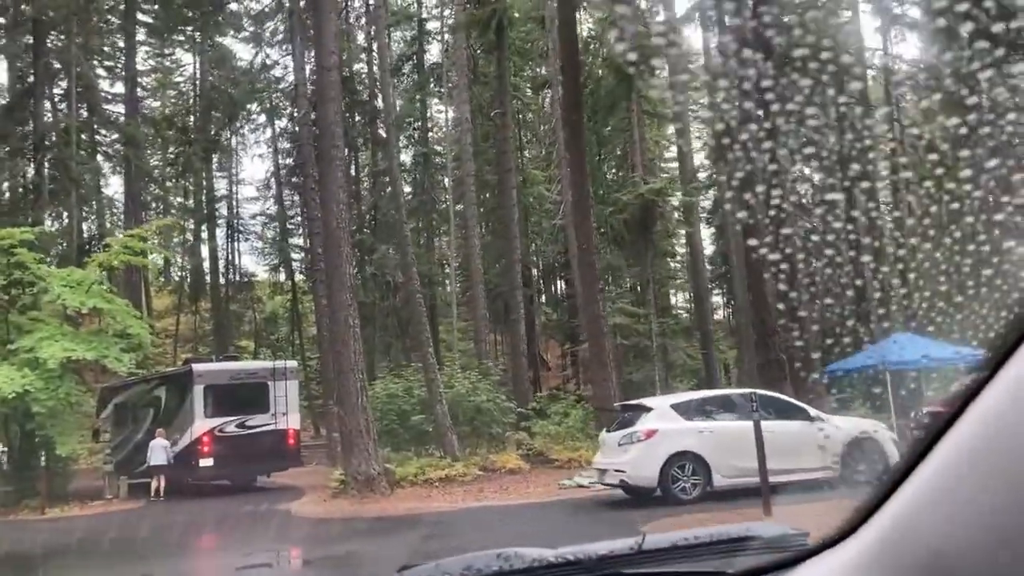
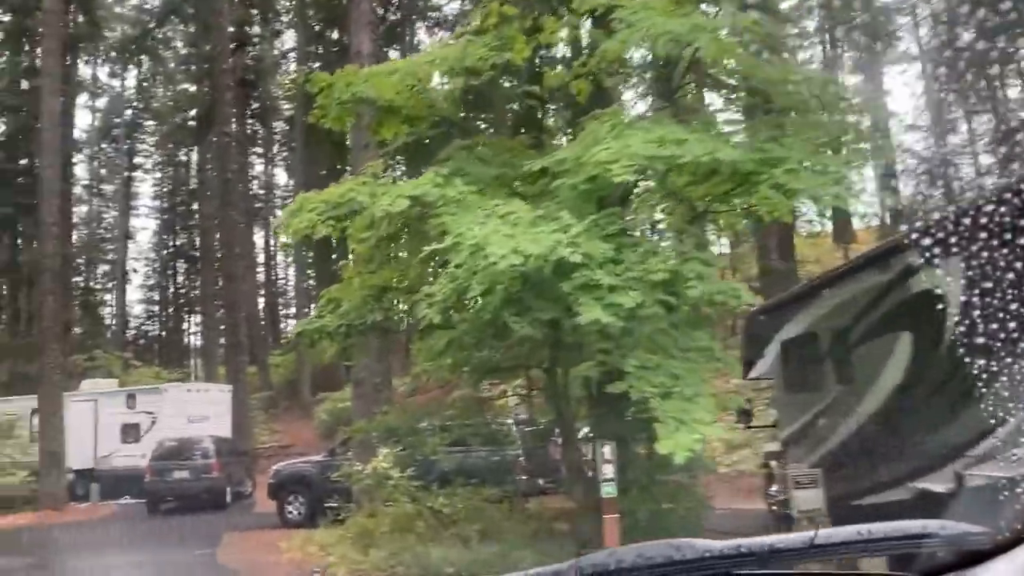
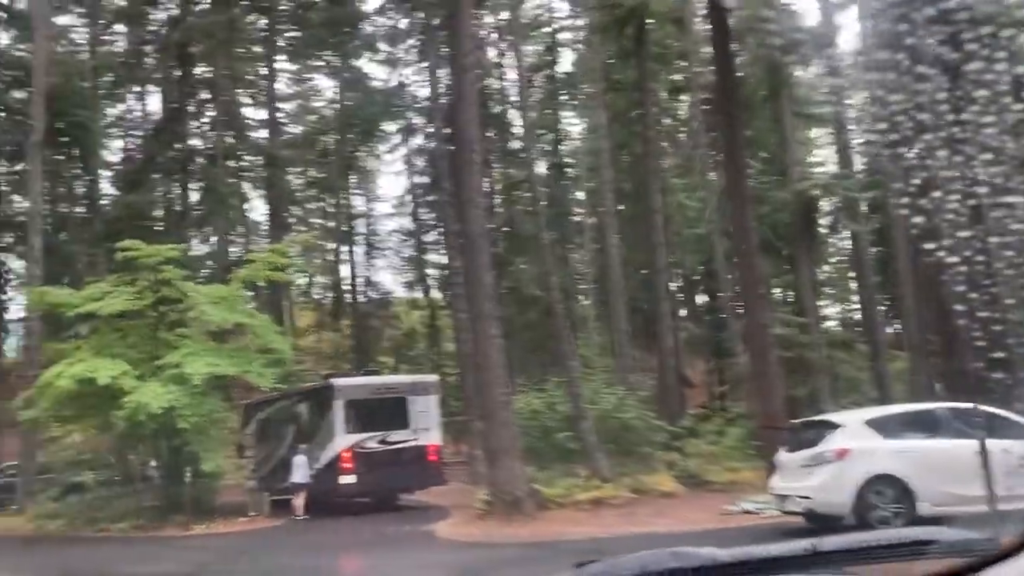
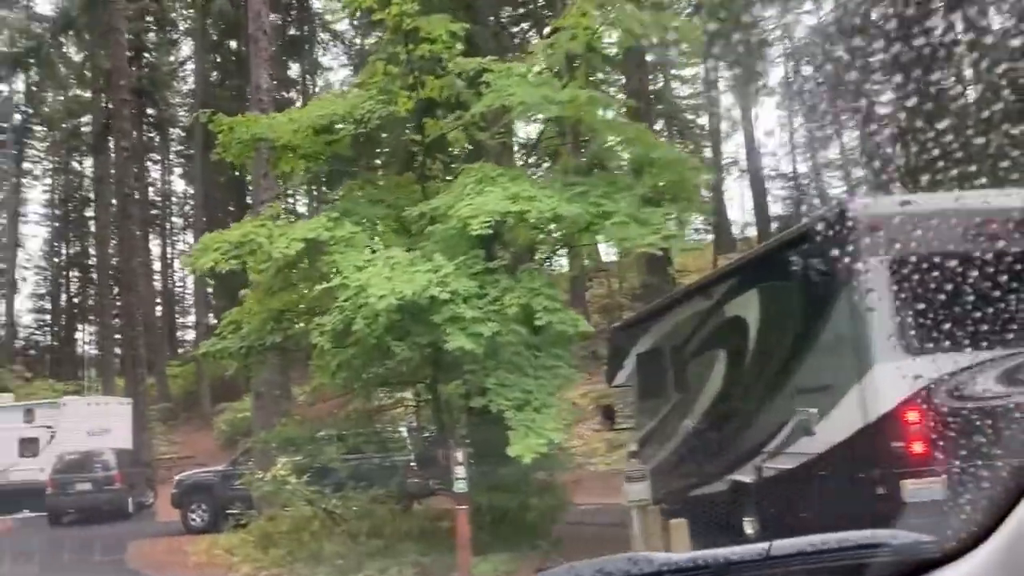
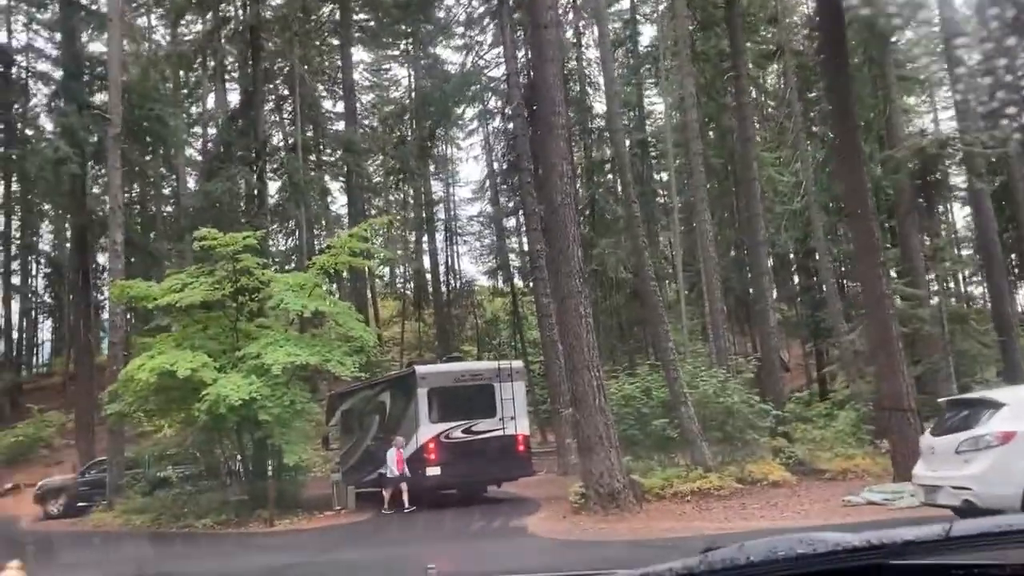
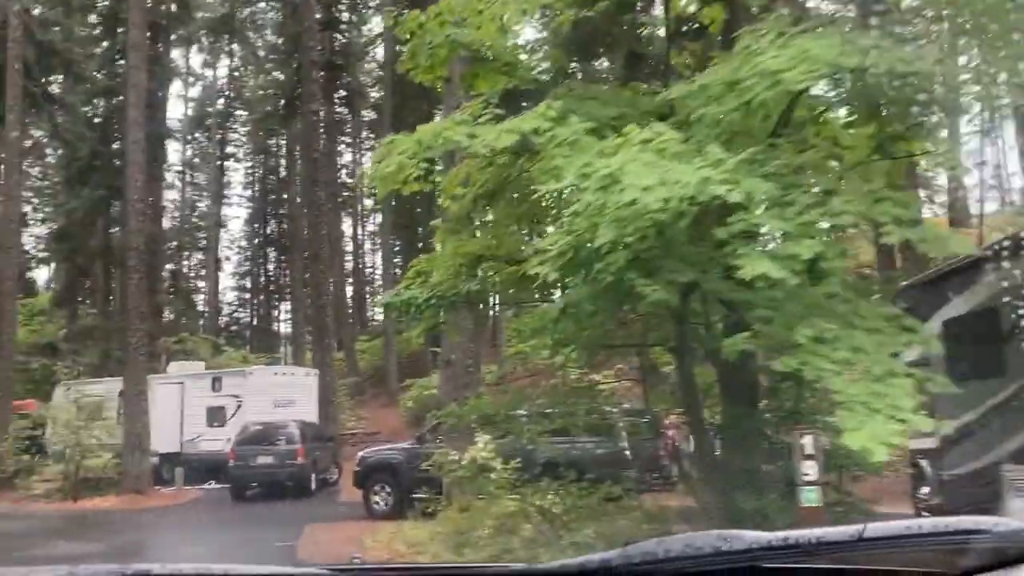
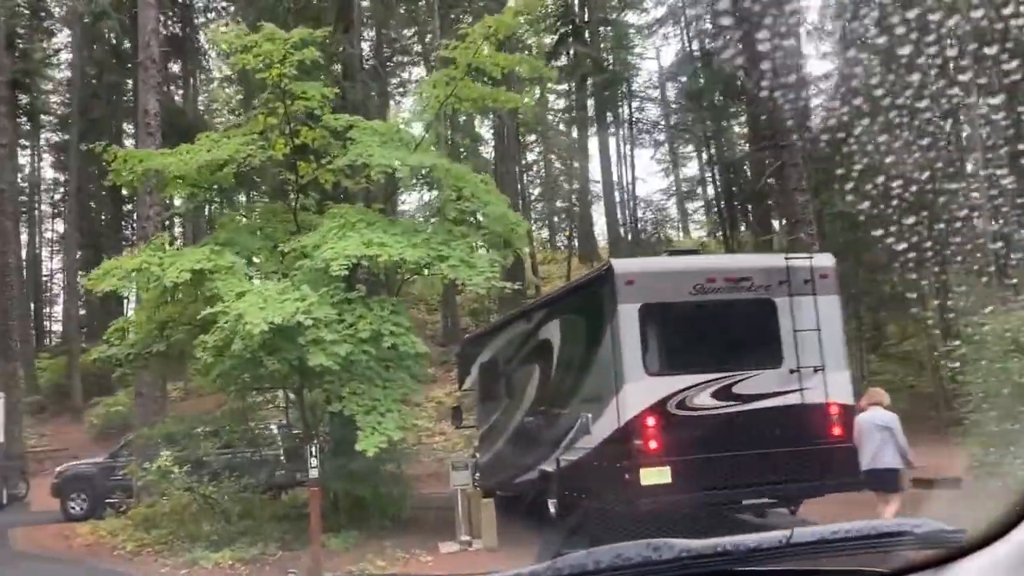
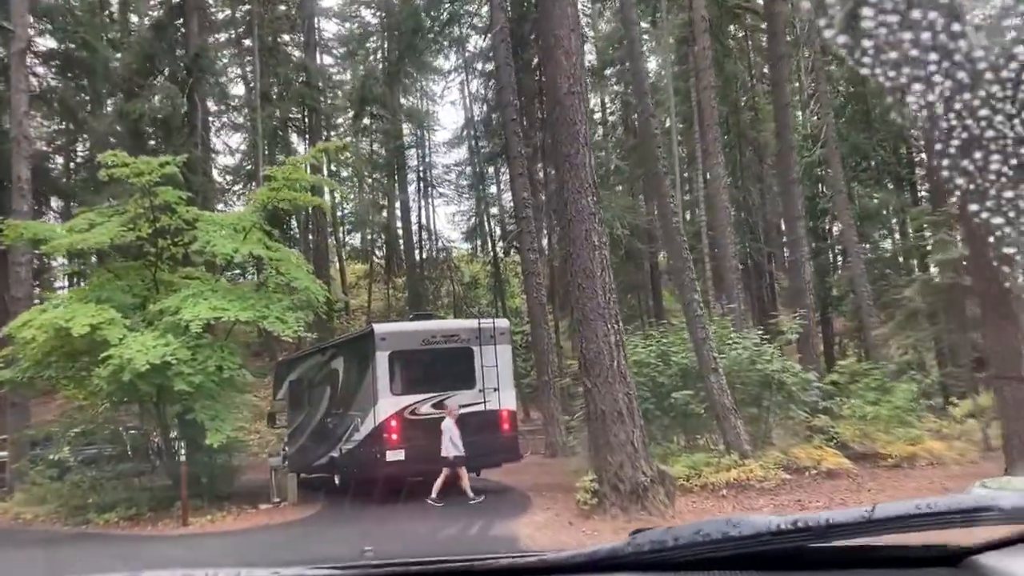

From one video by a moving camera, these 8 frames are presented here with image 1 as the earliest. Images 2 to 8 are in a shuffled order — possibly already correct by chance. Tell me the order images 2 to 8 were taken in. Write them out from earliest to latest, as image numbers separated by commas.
3, 5, 8, 7, 4, 2, 6
